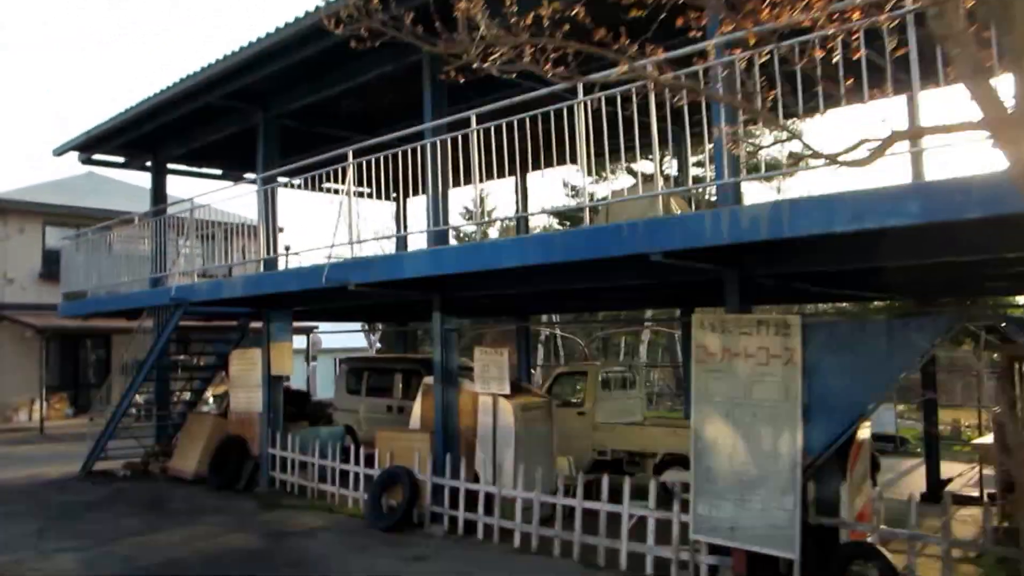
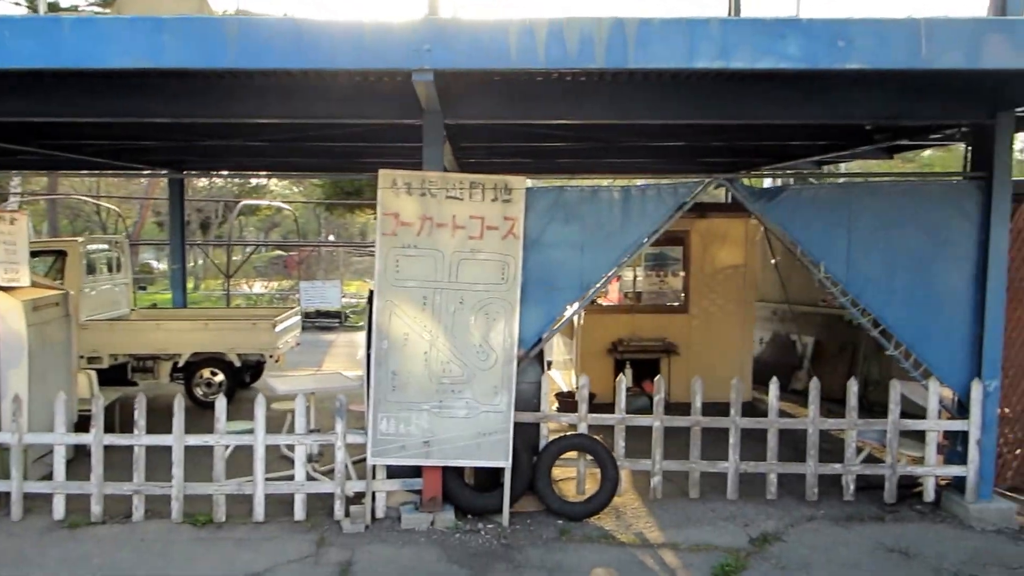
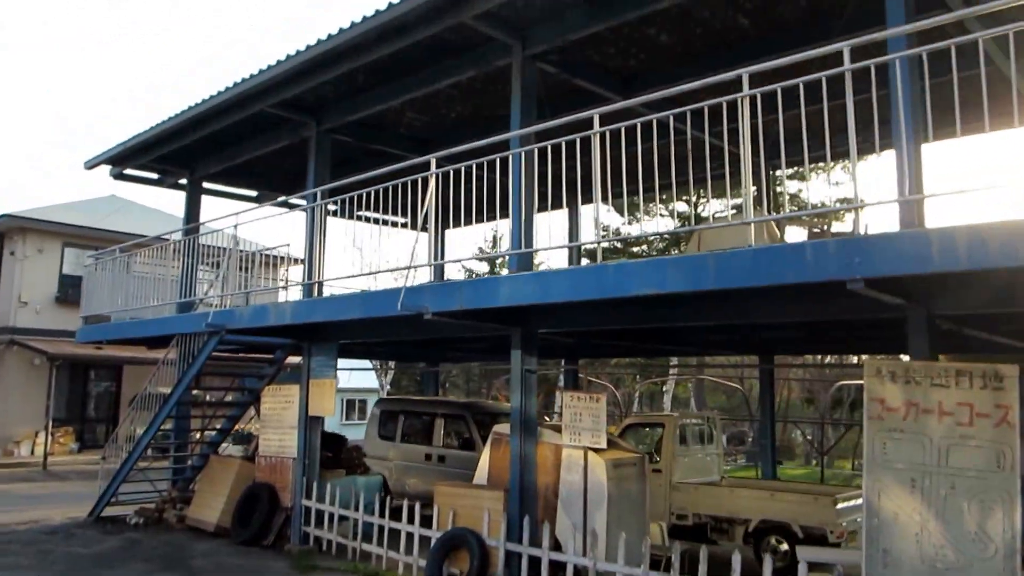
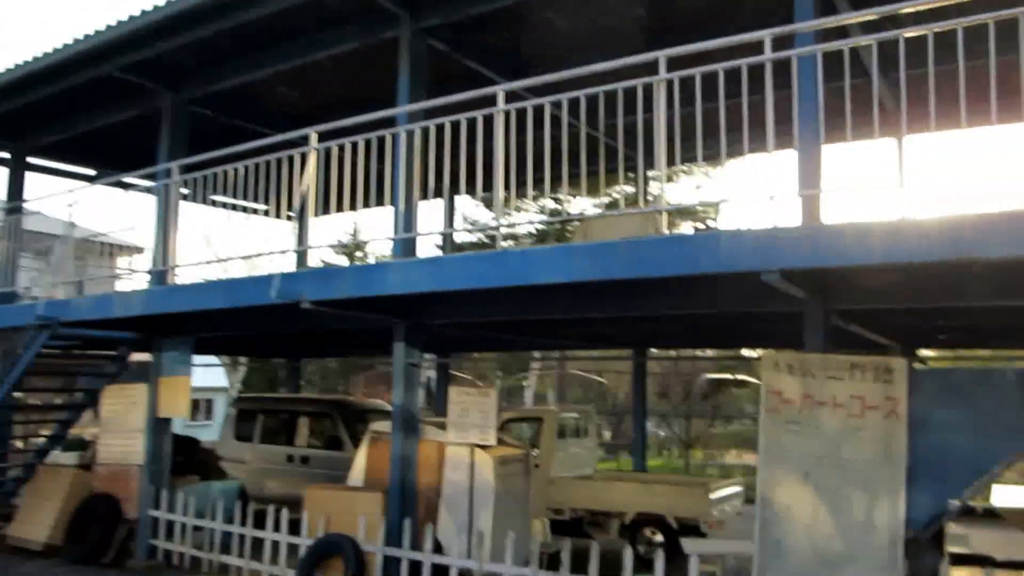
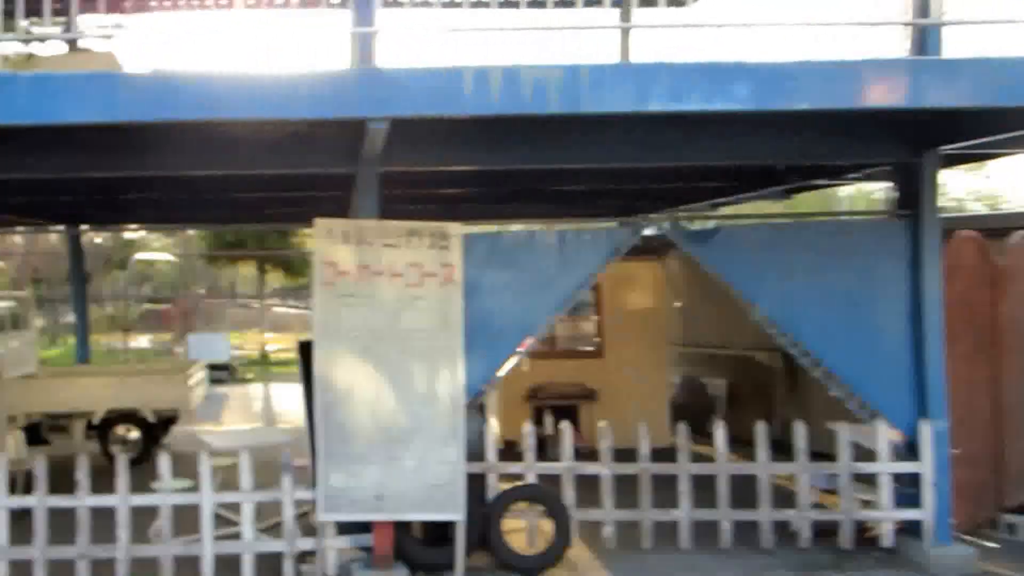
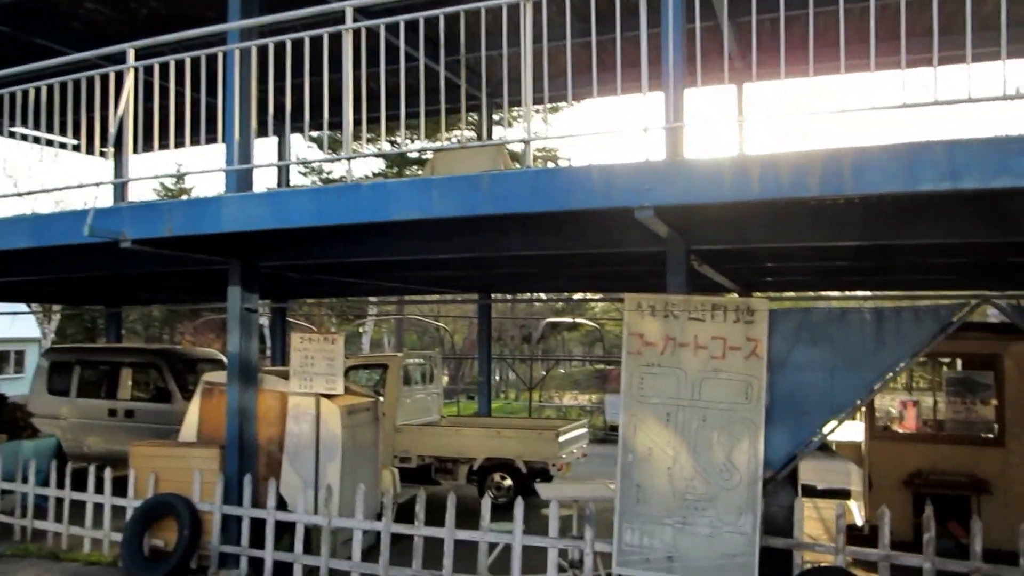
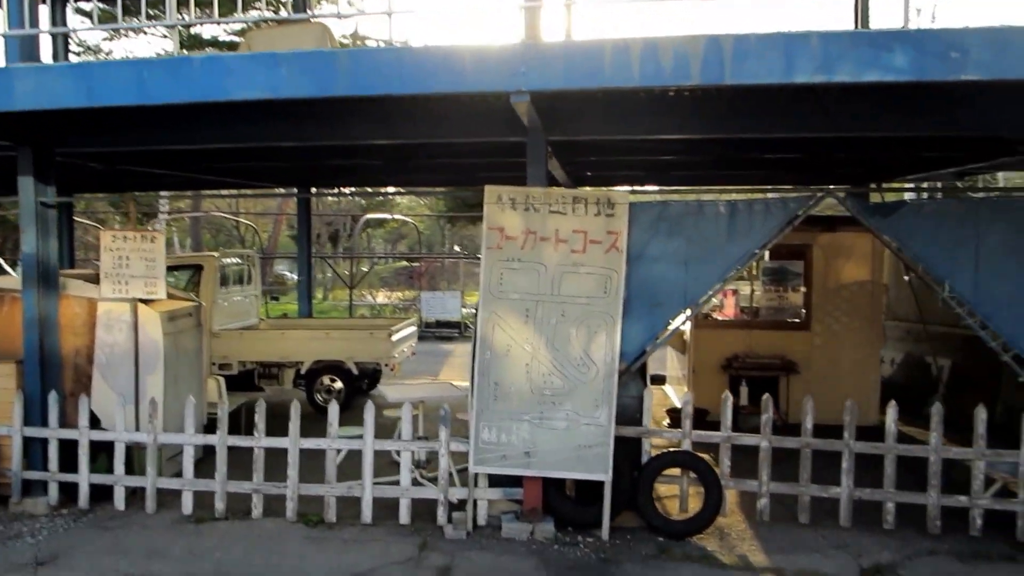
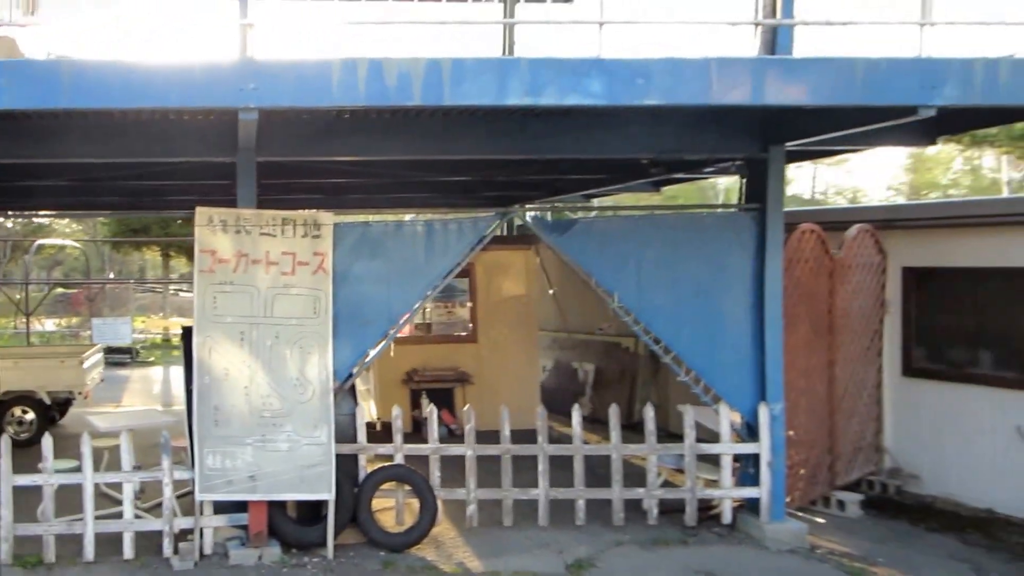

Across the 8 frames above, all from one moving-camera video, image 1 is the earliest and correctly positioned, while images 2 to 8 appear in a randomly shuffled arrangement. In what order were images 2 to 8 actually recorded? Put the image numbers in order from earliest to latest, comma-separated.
3, 4, 6, 7, 2, 8, 5
